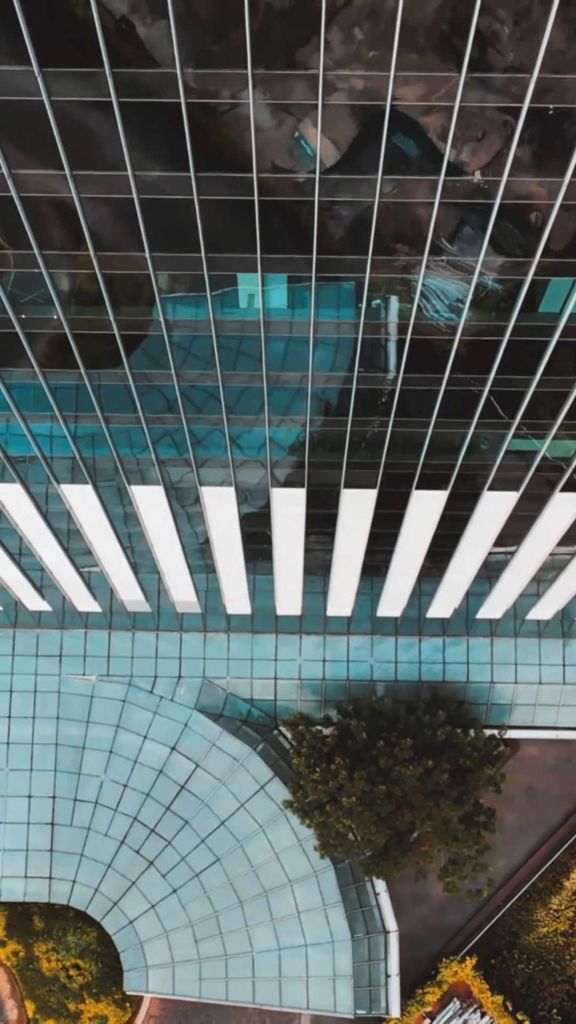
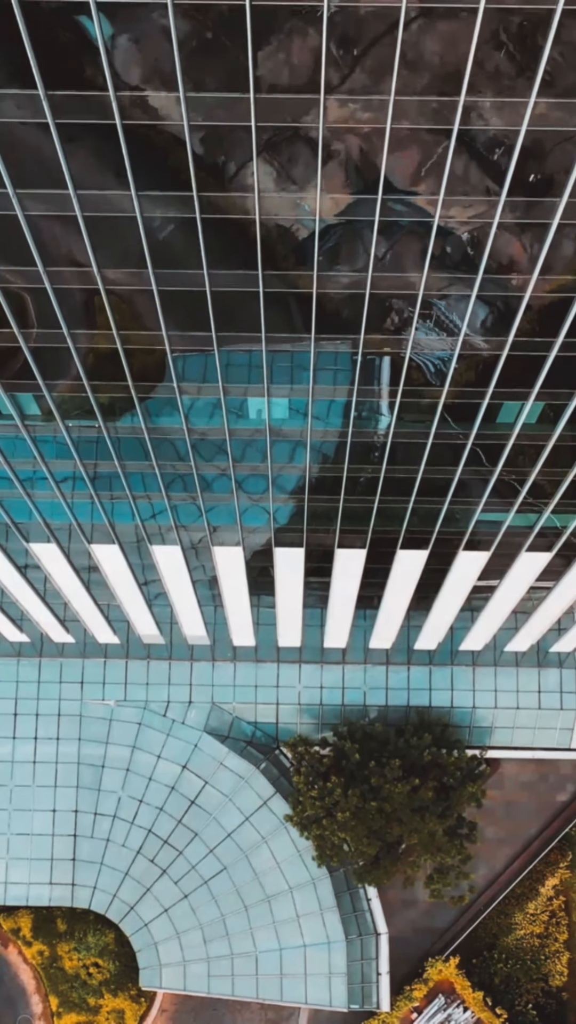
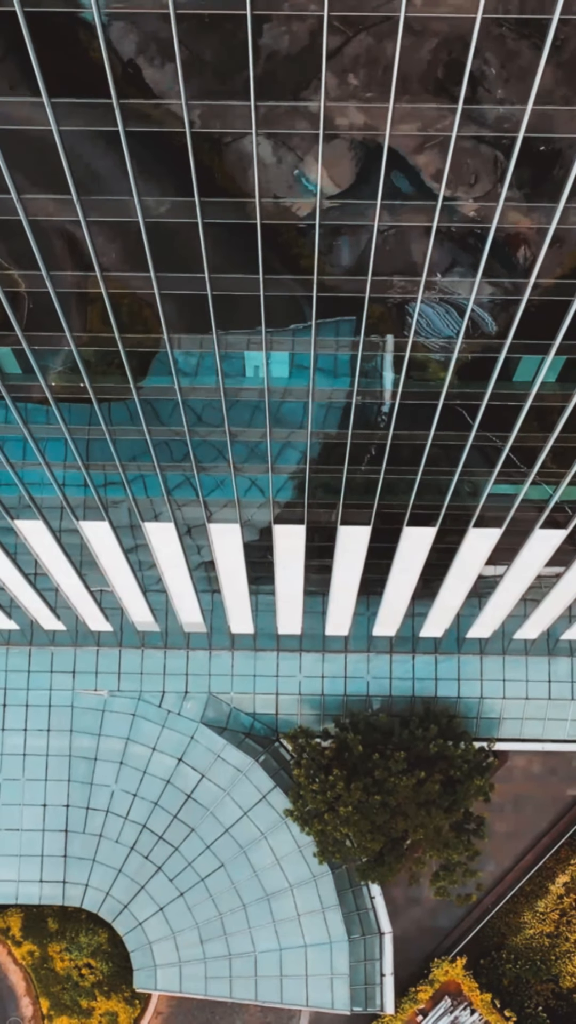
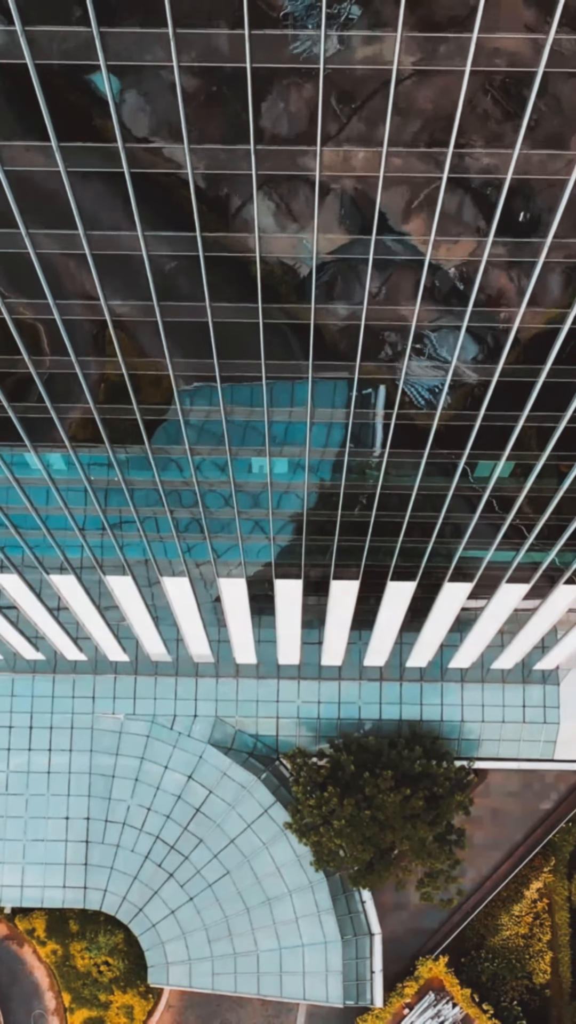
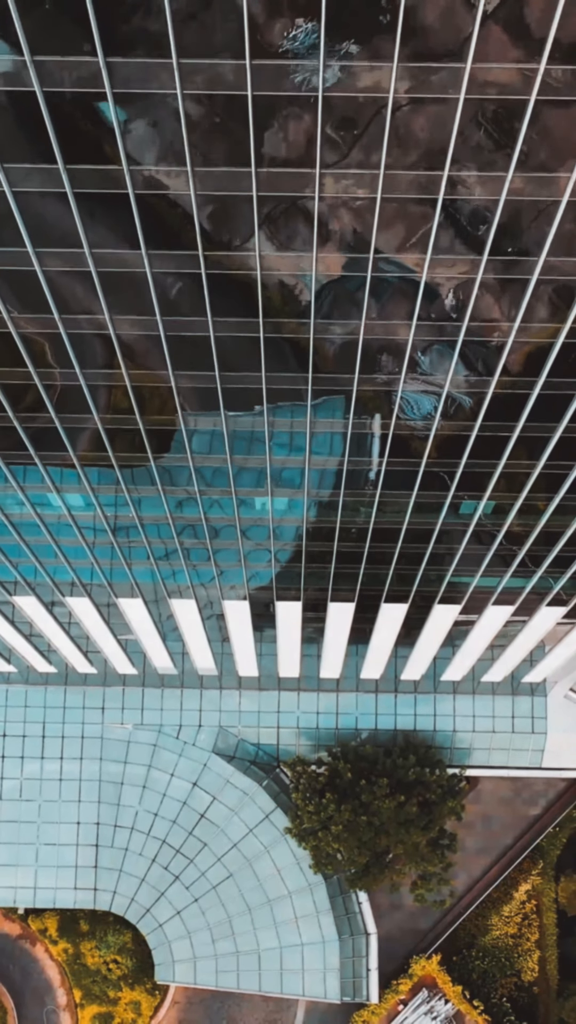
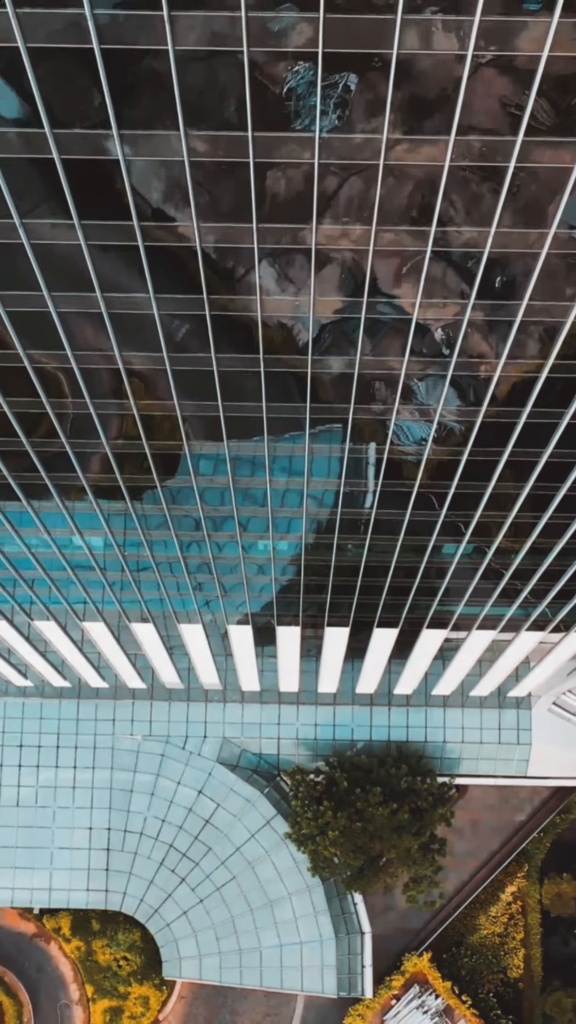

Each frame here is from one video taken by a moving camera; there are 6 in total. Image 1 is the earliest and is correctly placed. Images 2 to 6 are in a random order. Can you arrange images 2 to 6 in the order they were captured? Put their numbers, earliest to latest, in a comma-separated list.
3, 2, 4, 5, 6
